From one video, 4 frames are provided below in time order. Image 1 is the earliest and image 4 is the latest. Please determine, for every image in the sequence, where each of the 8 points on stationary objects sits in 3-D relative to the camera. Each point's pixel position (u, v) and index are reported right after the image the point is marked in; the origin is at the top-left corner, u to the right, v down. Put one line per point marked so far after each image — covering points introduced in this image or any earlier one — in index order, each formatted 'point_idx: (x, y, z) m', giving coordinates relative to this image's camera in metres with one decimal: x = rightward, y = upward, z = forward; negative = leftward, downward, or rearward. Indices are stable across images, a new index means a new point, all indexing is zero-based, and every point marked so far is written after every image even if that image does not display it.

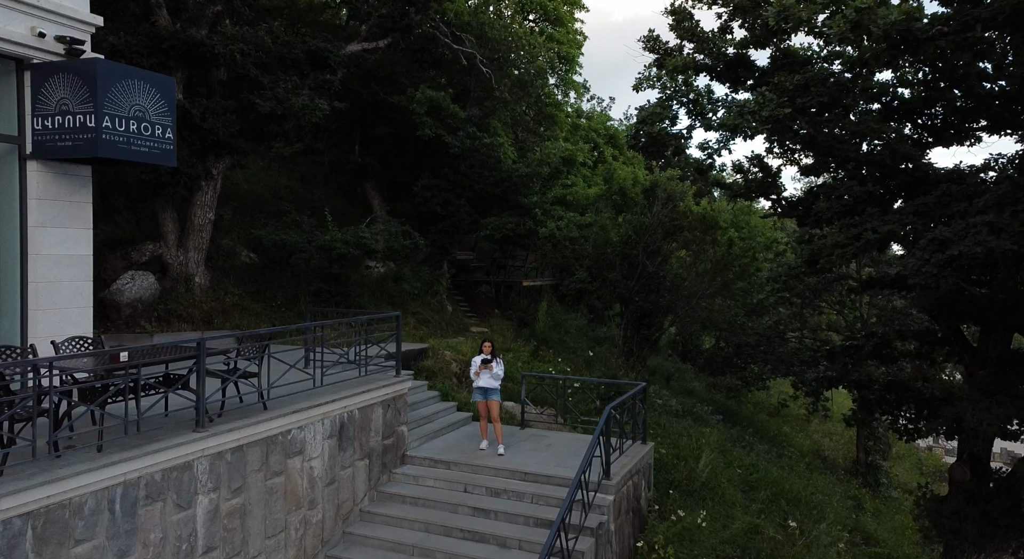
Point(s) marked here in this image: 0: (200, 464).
0: (-3.0, -1.7, +6.5) m
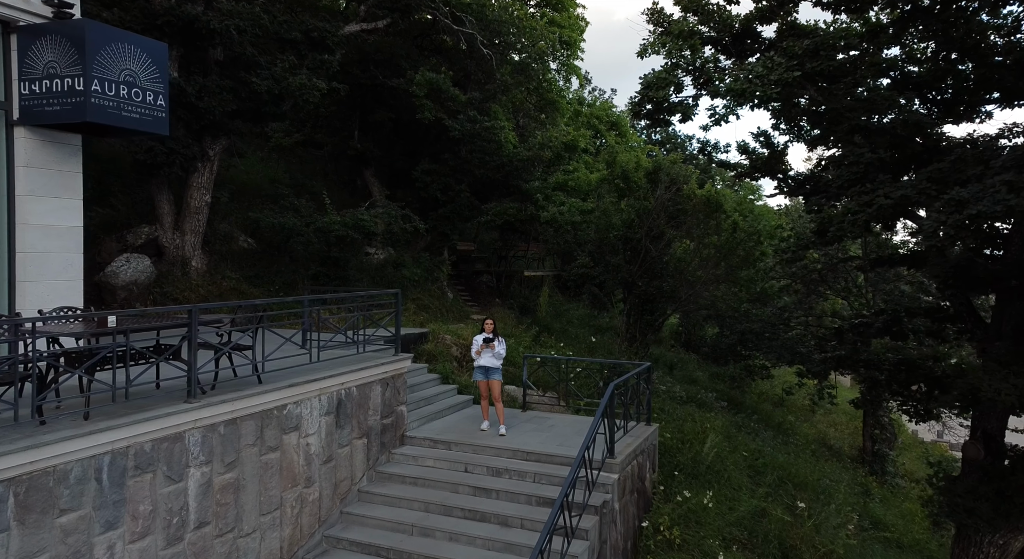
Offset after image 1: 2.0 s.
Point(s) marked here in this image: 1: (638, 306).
0: (-2.9, -1.4, +6.3) m
1: (+2.9, -0.6, +16.0) m
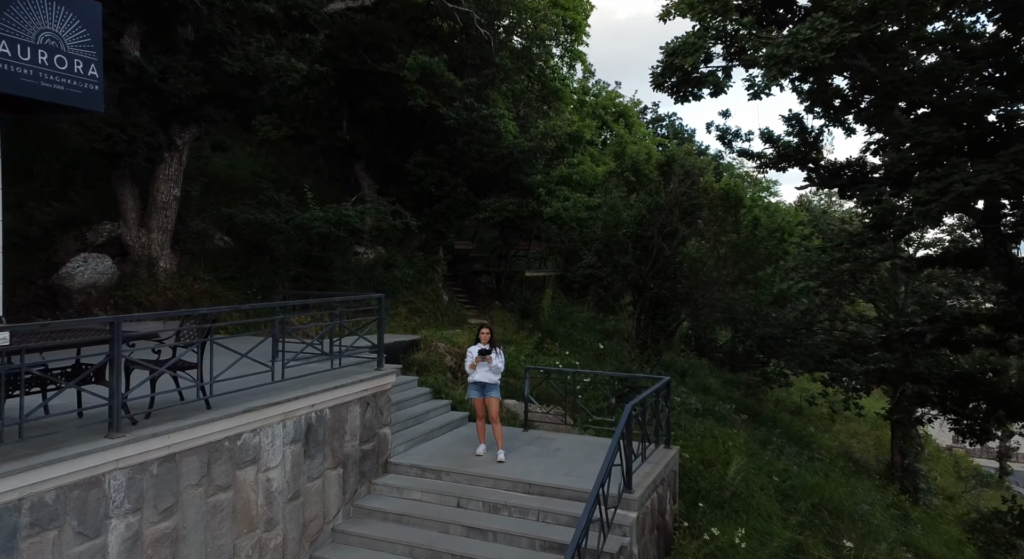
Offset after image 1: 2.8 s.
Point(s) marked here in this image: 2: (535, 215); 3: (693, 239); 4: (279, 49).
0: (-2.9, -1.5, +5.1) m
1: (+2.9, -0.7, +14.8) m
2: (+0.6, +1.5, +16.5) m
3: (+3.7, +0.8, +14.1) m
4: (-4.2, +4.1, +12.3) m
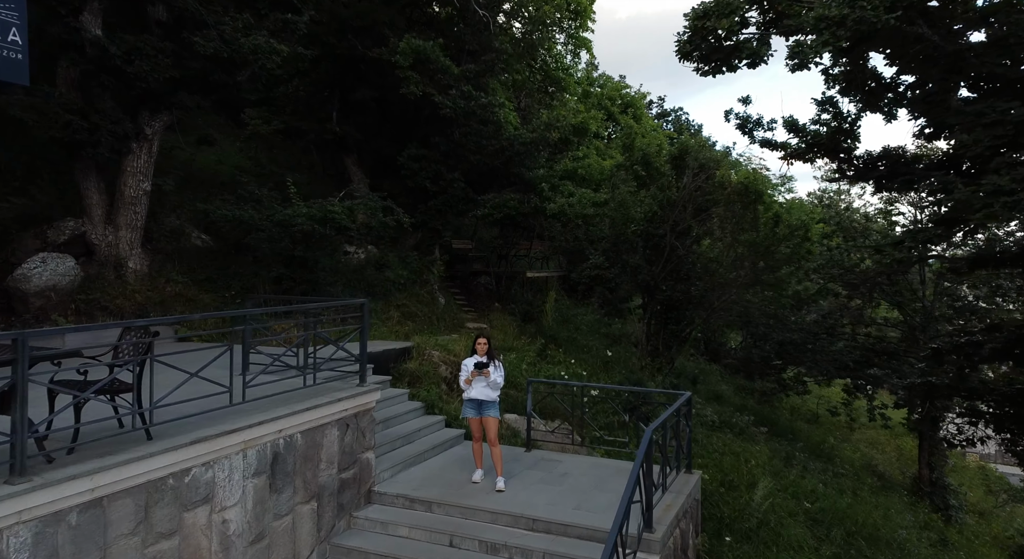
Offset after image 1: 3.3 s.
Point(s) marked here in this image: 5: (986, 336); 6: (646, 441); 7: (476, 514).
0: (-2.9, -1.5, +4.1) m
1: (+2.9, -0.7, +13.8) m
2: (+0.6, +1.5, +15.4) m
3: (+3.8, +0.8, +13.1) m
4: (-4.1, +4.1, +11.3) m
5: (+6.2, -0.7, +9.3) m
6: (+1.2, -1.4, +6.1) m
7: (-0.4, -2.3, +6.8) m
